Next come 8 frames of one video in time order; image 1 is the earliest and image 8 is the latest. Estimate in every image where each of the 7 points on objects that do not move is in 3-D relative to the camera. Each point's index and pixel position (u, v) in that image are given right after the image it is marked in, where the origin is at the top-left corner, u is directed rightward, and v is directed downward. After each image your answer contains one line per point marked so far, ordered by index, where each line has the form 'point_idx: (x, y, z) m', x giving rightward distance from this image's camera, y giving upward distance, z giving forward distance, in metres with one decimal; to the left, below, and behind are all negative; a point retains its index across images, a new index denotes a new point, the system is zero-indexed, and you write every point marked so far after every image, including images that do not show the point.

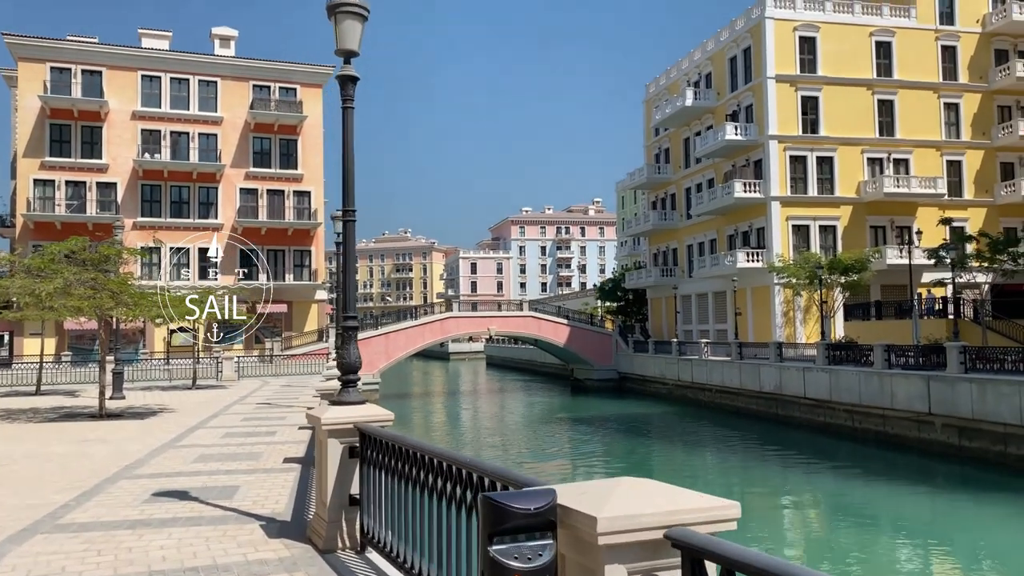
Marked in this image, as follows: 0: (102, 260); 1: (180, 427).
0: (-8.8, +0.7, +16.0) m
1: (-5.4, -2.3, +12.3) m
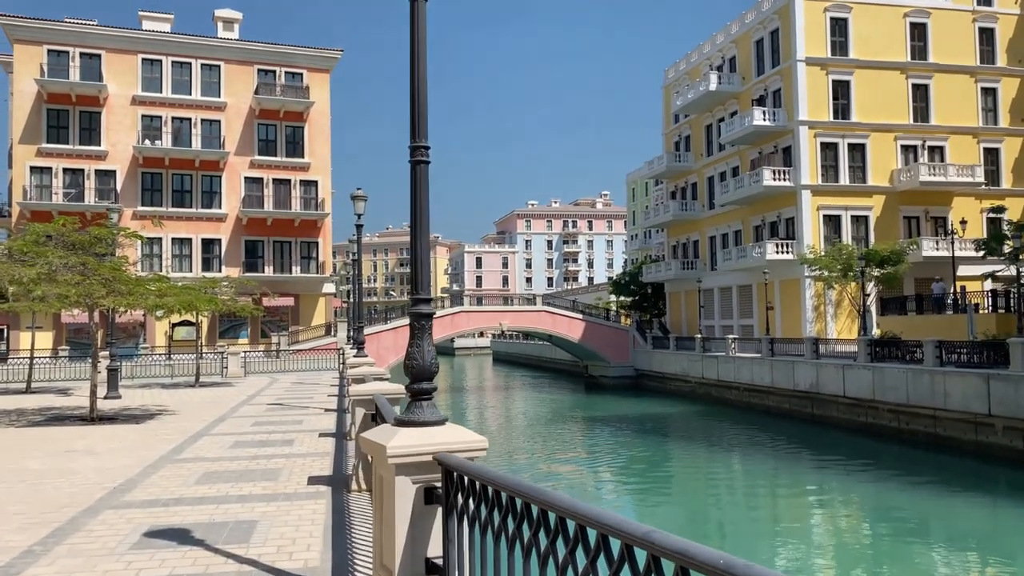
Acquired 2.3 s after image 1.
0: (-8.1, +0.9, +14.4) m
1: (-4.7, -2.1, +10.7) m
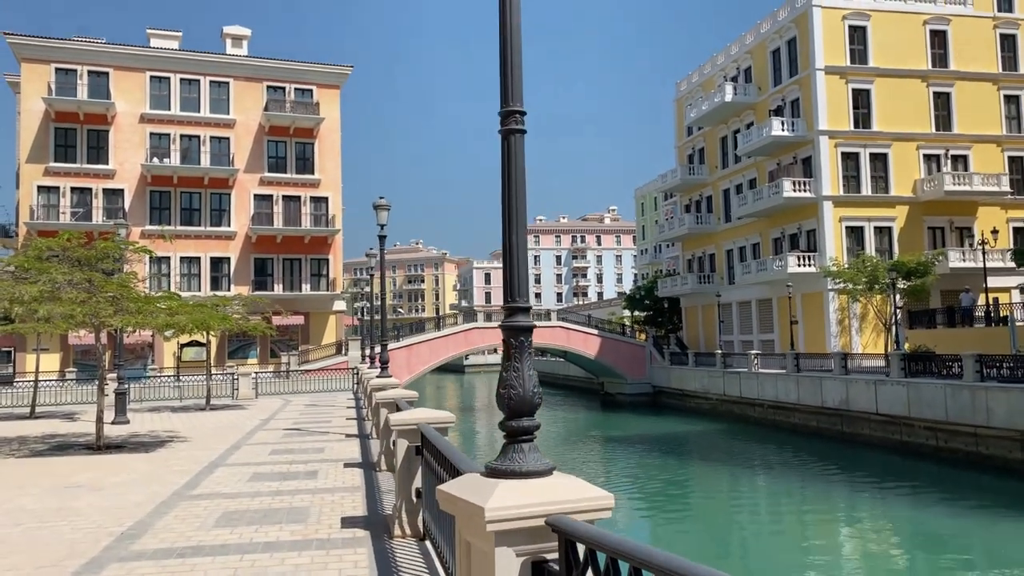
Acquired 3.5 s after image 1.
0: (-7.6, +0.6, +13.7) m
1: (-4.1, -2.3, +9.9) m
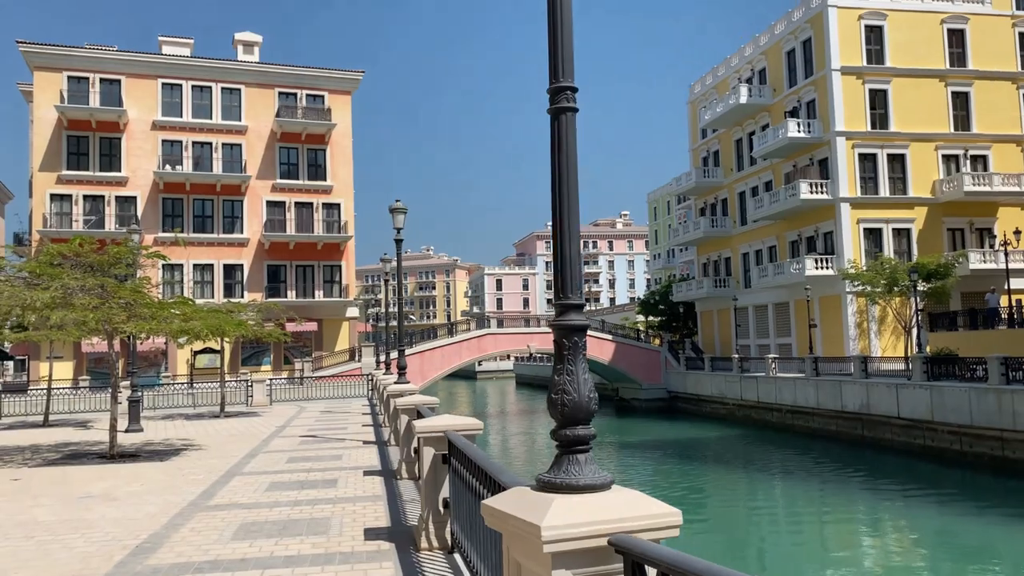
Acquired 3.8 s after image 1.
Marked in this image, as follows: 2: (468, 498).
0: (-7.2, +0.5, +13.6) m
1: (-3.9, -2.4, +9.7) m
2: (-0.3, -1.5, +5.3) m
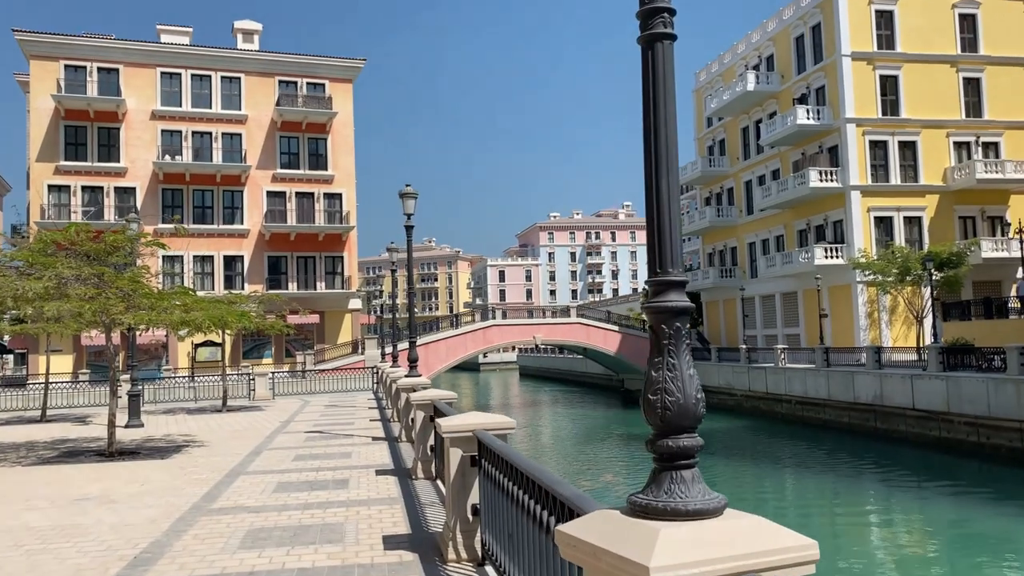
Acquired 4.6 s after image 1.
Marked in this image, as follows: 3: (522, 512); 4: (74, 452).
0: (-7.0, +0.6, +13.0) m
1: (-3.6, -2.2, +9.2) m
2: (0.0, -1.4, +4.8) m
3: (+0.1, -1.4, +4.6) m
4: (-6.6, -2.5, +11.4) m
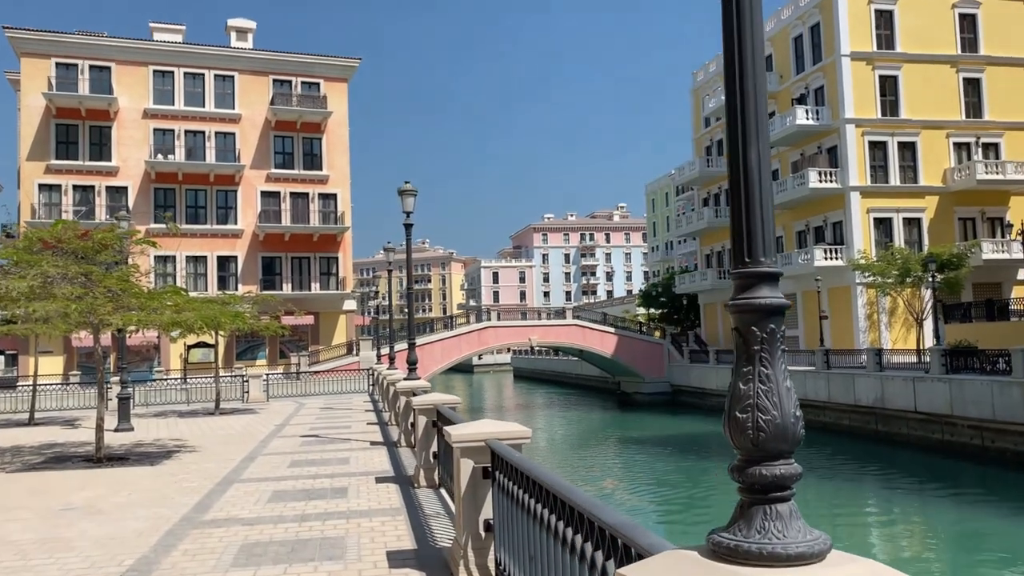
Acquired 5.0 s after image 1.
0: (-7.0, +0.6, +12.7) m
1: (-3.6, -2.2, +8.8) m
2: (0.0, -1.4, +4.5) m
3: (+0.2, -1.3, +4.2) m
4: (-6.6, -2.5, +11.0) m
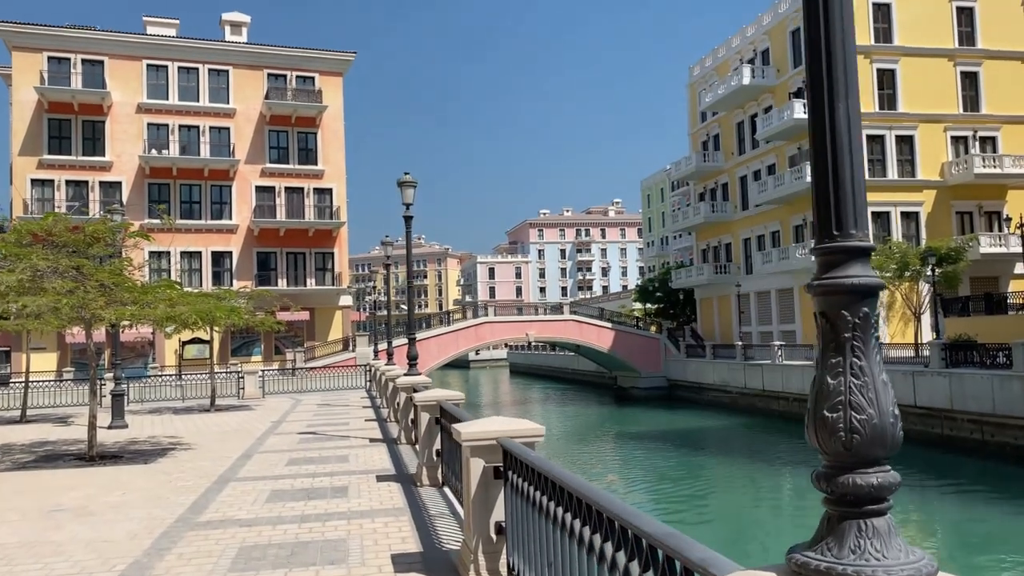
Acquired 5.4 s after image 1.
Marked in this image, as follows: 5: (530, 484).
0: (-7.0, +0.7, +12.4) m
1: (-3.5, -2.2, +8.6) m
2: (+0.1, -1.3, +4.3) m
3: (+0.2, -1.3, +4.0) m
4: (-6.6, -2.4, +10.8) m
5: (+0.1, -1.1, +4.3) m
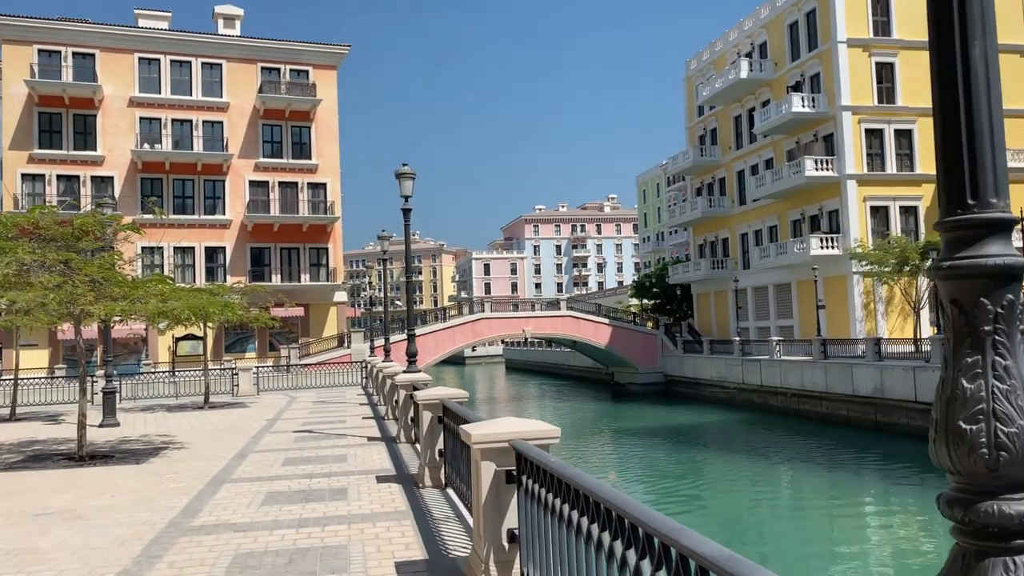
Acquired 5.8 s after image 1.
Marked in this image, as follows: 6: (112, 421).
0: (-7.0, +0.8, +12.1) m
1: (-3.5, -2.1, +8.3) m
2: (+0.2, -1.3, +4.0) m
3: (+0.3, -1.3, +3.8) m
4: (-6.6, -2.3, +10.5) m
5: (+0.2, -1.1, +4.1) m
6: (-8.0, -2.7, +15.1) m
